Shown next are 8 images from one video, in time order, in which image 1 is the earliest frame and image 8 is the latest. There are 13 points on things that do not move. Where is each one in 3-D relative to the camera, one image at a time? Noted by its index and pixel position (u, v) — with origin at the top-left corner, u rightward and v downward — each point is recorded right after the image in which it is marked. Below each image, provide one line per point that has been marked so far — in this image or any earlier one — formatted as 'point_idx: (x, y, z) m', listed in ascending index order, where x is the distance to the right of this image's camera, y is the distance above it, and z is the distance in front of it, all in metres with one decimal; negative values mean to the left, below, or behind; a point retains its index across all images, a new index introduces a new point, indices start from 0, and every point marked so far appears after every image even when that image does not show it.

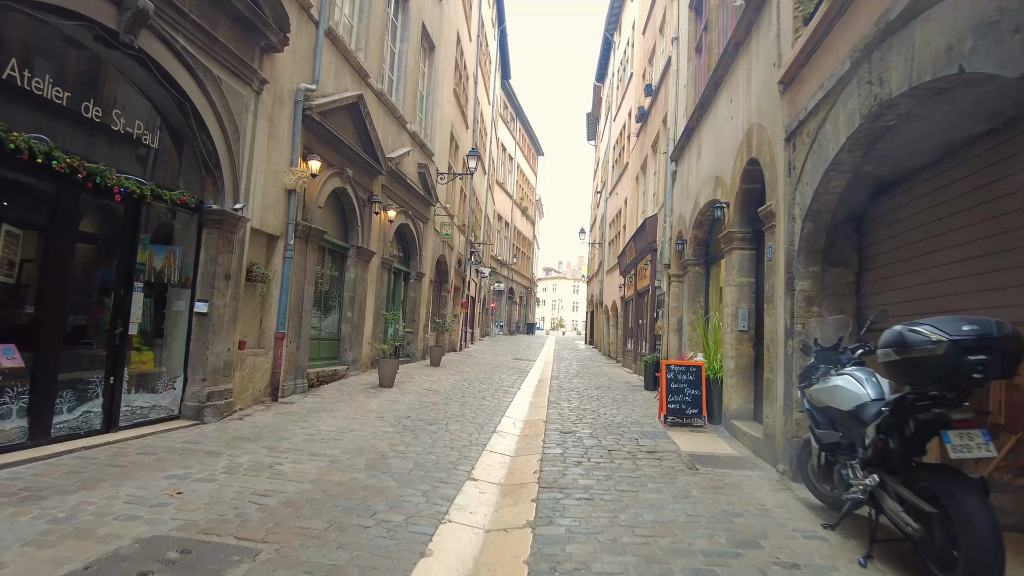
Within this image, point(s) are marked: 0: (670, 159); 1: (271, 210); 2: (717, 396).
0: (+3.3, +2.7, +12.8) m
1: (-3.2, +1.0, +8.0) m
2: (+2.7, -1.4, +8.0) m
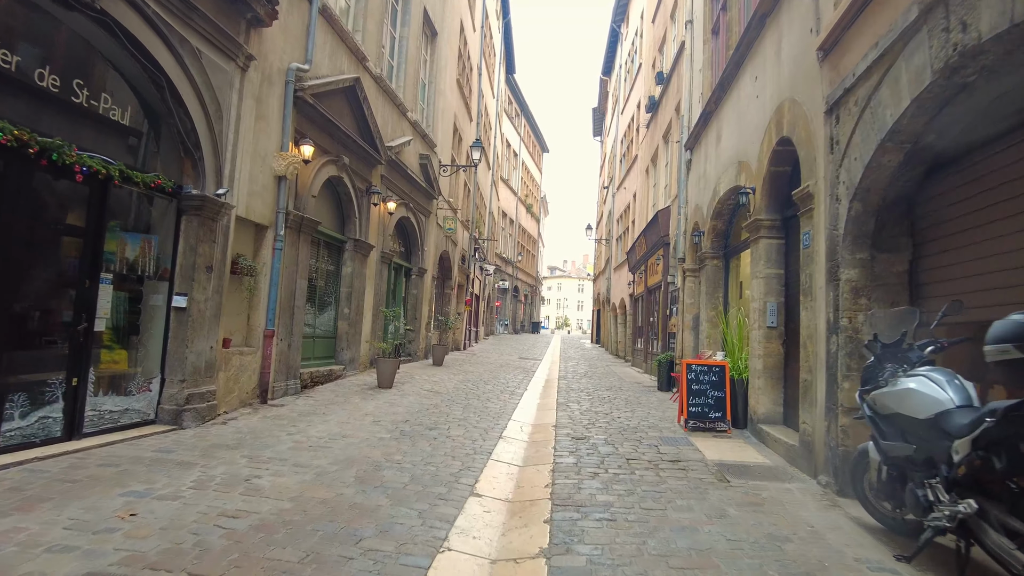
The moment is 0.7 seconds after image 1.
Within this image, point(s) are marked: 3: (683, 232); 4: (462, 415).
0: (+3.4, +2.8, +12.2) m
1: (-3.1, +1.1, +7.5) m
2: (+2.7, -1.3, +7.4) m
3: (+3.4, +1.1, +12.0) m
4: (-0.6, -1.6, +7.7) m
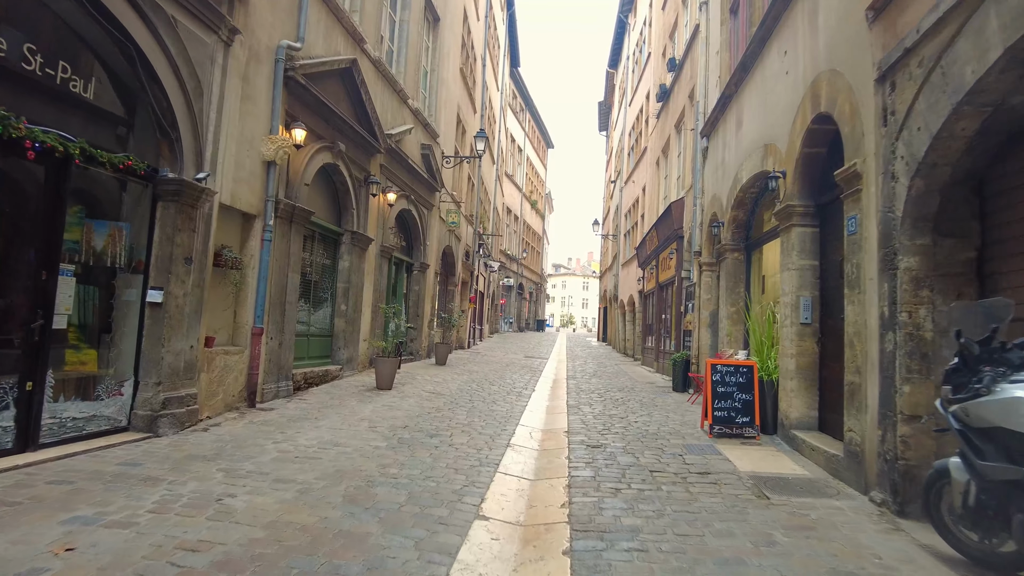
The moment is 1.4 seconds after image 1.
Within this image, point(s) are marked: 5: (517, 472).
0: (+3.6, +2.9, +11.6) m
1: (-3.0, +1.2, +6.9) m
2: (+2.8, -1.3, +6.7) m
3: (+3.5, +1.2, +11.4) m
4: (-0.5, -1.5, +7.1) m
5: (0.0, -1.5, +5.0) m
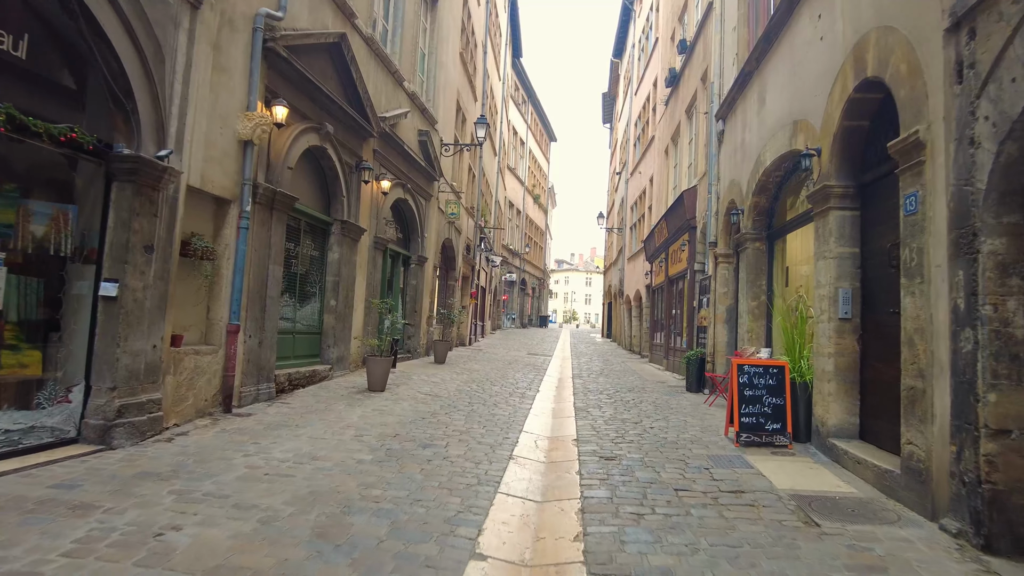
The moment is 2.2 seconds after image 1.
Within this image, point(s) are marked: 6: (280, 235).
0: (+3.6, +3.0, +10.8) m
1: (-3.0, +1.2, +6.2) m
2: (+2.9, -1.2, +6.0) m
3: (+3.5, +1.3, +10.7) m
4: (-0.5, -1.4, +6.4) m
5: (+0.1, -1.4, +4.3) m
6: (-2.8, +0.7, +7.4) m
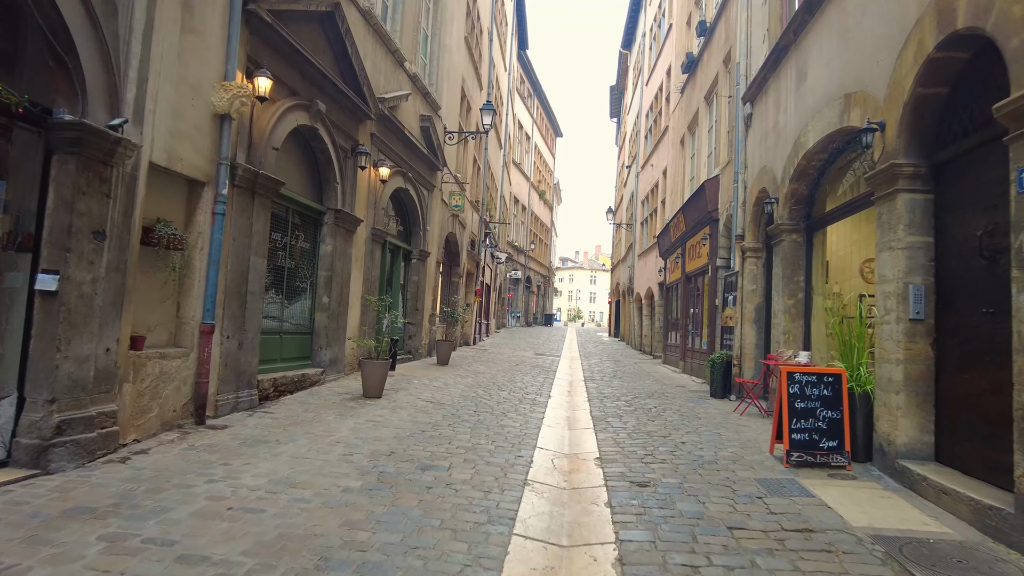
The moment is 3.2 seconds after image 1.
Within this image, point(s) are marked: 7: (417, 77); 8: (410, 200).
0: (+3.7, +3.1, +10.0) m
1: (-2.8, +1.3, +5.4) m
2: (+3.0, -1.1, +5.2) m
3: (+3.7, +1.3, +9.9) m
4: (-0.4, -1.4, +5.6) m
5: (+0.2, -1.4, +3.5) m
6: (-2.7, +0.7, +6.6) m
7: (-1.7, +3.9, +11.3) m
8: (-1.9, +1.6, +11.5) m
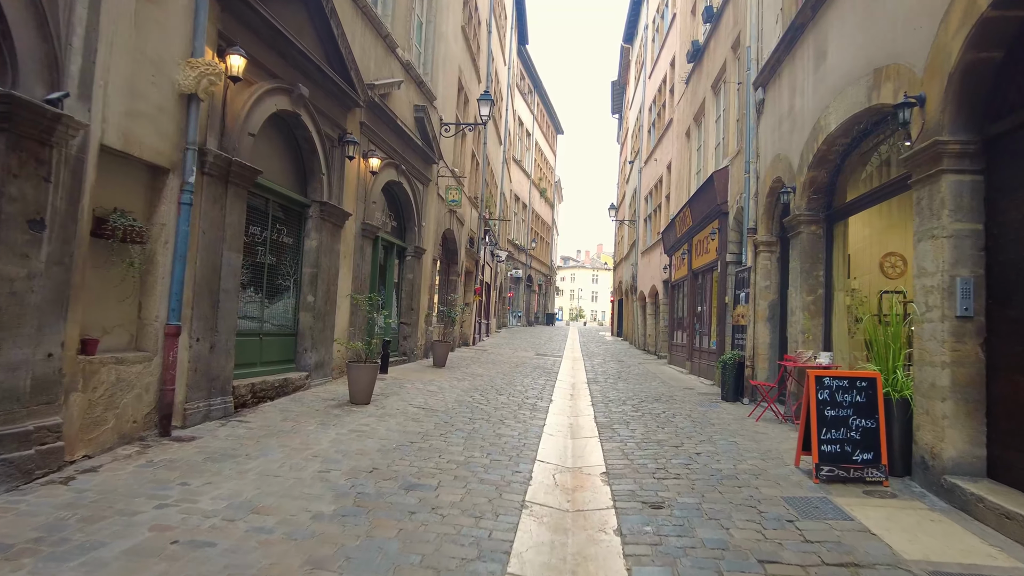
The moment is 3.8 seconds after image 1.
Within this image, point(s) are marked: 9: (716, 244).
0: (+3.7, +3.1, +9.4) m
1: (-2.9, +1.3, +4.9) m
2: (+3.0, -1.1, +4.7) m
3: (+3.6, +1.4, +9.3) m
4: (-0.4, -1.4, +5.1) m
5: (+0.1, -1.4, +3.0) m
6: (-2.7, +0.7, +6.1) m
7: (-1.8, +3.9, +10.7) m
8: (-1.9, +1.7, +11.0) m
9: (+3.7, +0.8, +11.2) m
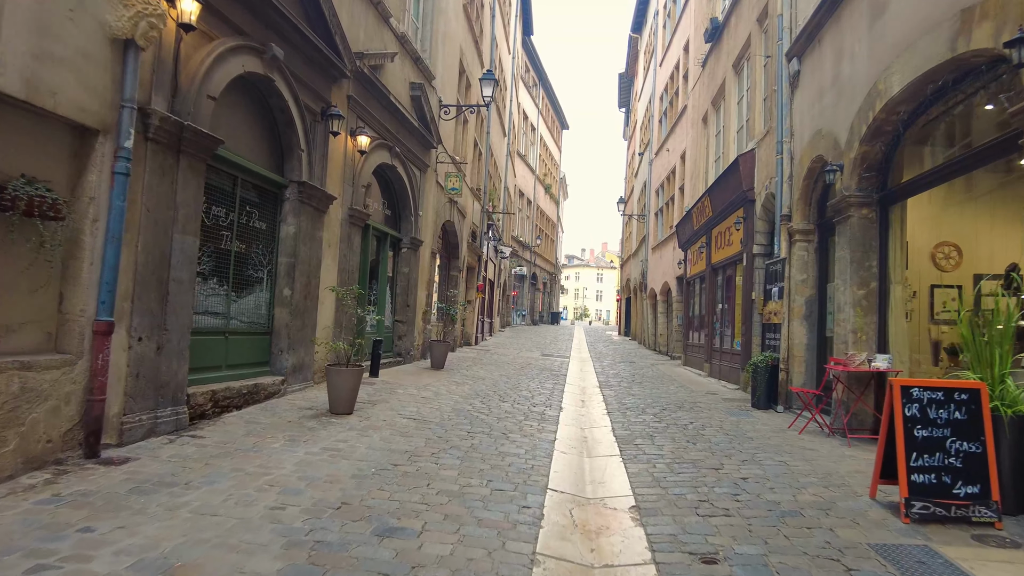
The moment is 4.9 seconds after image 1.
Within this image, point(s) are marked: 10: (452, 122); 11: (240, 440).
0: (+3.8, +3.2, +8.5) m
1: (-2.8, +1.4, +3.9) m
2: (+3.0, -1.0, +3.7) m
3: (+3.7, +1.5, +8.3) m
4: (-0.4, -1.3, +4.1) m
5: (+0.2, -1.3, +2.0) m
6: (-2.6, +0.8, +5.1) m
7: (-1.7, +4.0, +9.8) m
8: (-1.8, +1.8, +10.0) m
9: (+3.8, +0.9, +10.2) m
10: (-1.3, +3.6, +13.3) m
11: (-2.2, -1.2, +4.9) m
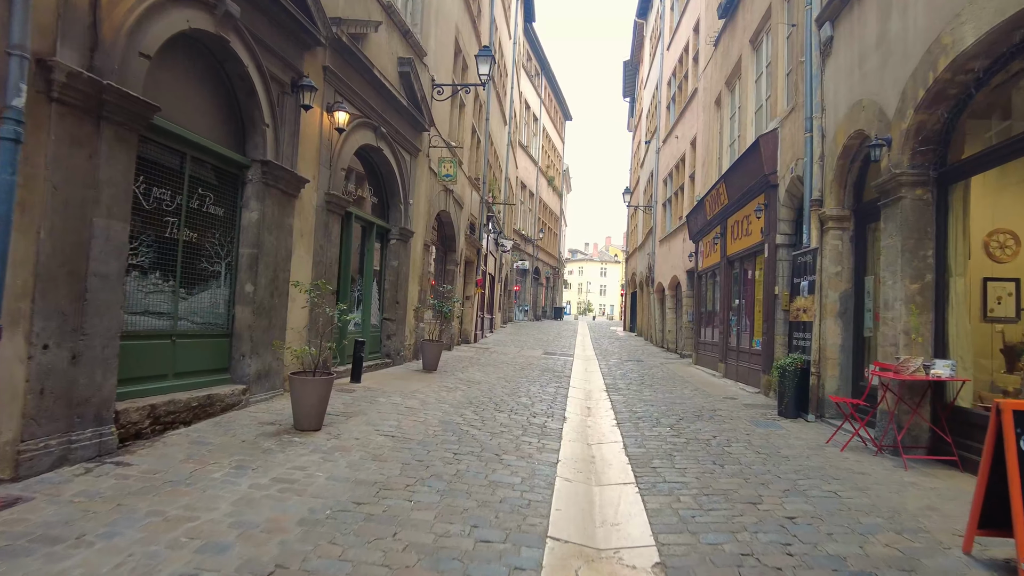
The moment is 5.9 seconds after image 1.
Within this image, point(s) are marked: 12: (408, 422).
0: (+3.7, +3.3, +7.5) m
1: (-2.9, +1.4, +3.0) m
2: (+2.9, -1.0, +2.8) m
3: (+3.7, +1.5, +7.4) m
4: (-0.4, -1.3, +3.2) m
5: (+0.1, -1.3, +1.2) m
6: (-2.7, +0.8, +4.2) m
7: (-1.7, +4.0, +8.9) m
8: (-1.9, +1.8, +9.1) m
9: (+3.8, +1.0, +9.3) m
10: (-1.3, +3.7, +12.3) m
11: (-2.2, -1.2, +4.0) m
12: (-1.0, -1.2, +5.8) m
